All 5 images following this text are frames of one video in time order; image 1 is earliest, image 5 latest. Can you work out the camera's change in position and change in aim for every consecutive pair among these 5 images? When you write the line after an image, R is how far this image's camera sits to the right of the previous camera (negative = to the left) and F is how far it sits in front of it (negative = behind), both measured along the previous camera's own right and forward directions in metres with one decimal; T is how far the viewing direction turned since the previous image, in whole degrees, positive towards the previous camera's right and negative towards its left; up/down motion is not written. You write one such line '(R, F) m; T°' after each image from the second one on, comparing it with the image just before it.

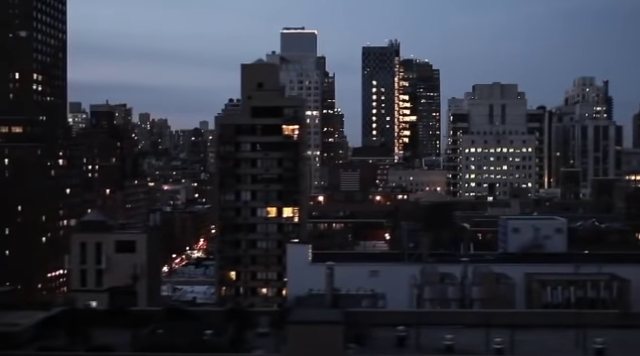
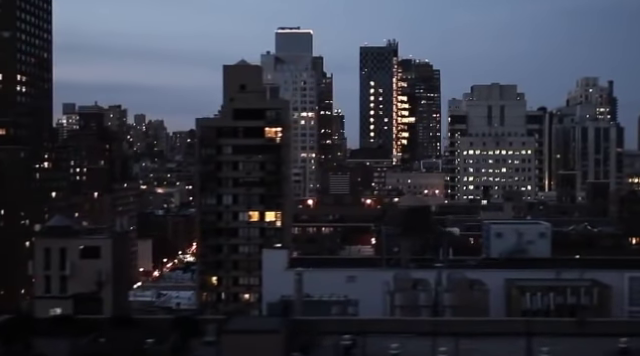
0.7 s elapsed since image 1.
(+0.4, +0.2) m; -2°
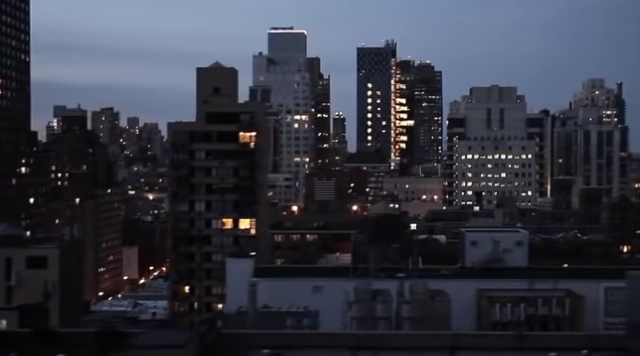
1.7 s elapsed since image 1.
(+0.6, +0.3) m; -2°
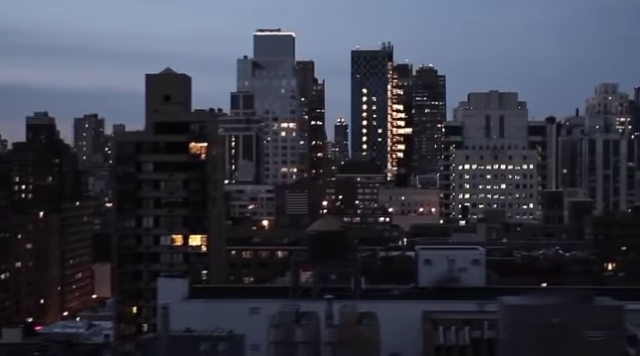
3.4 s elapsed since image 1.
(+0.9, +0.7) m; -4°
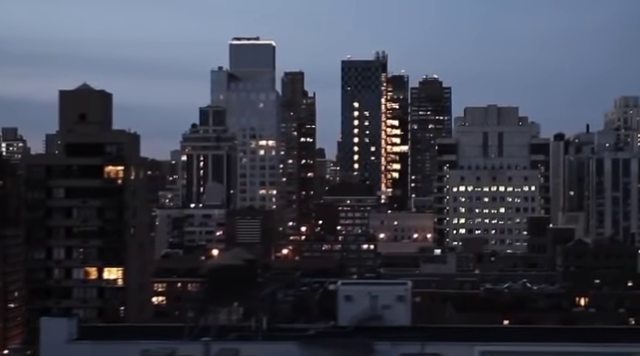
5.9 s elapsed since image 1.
(+1.2, +1.0) m; -5°
